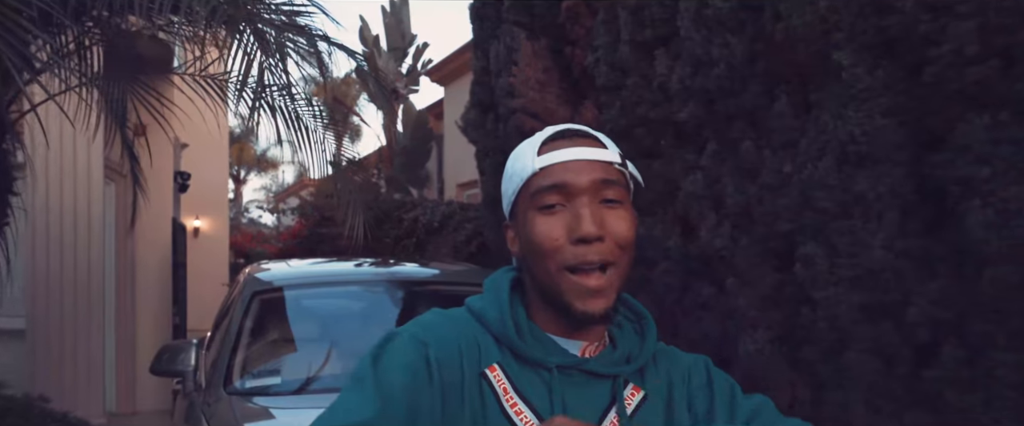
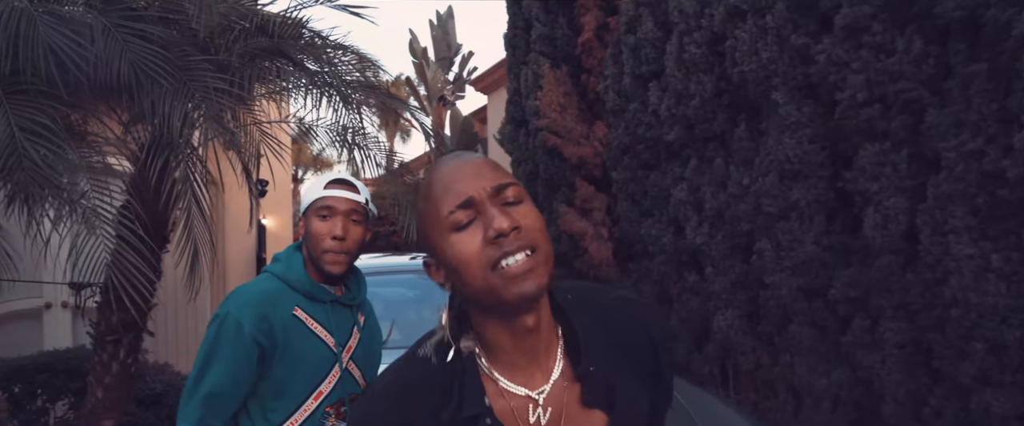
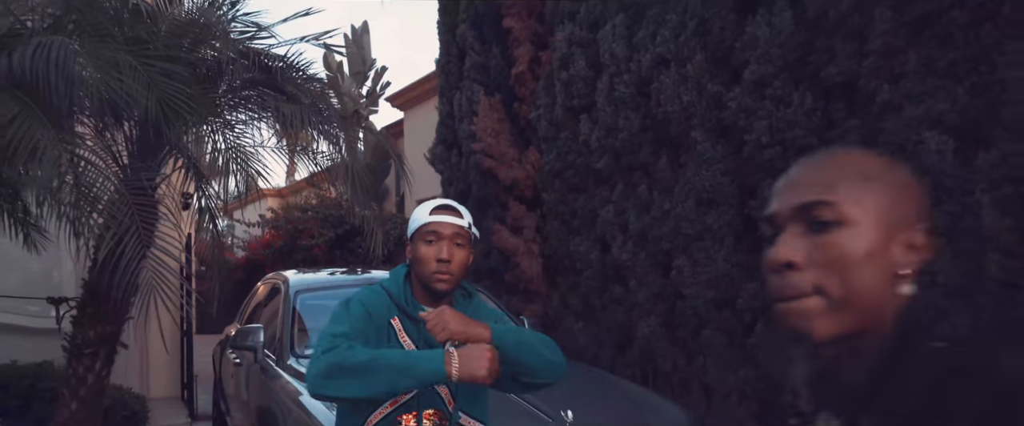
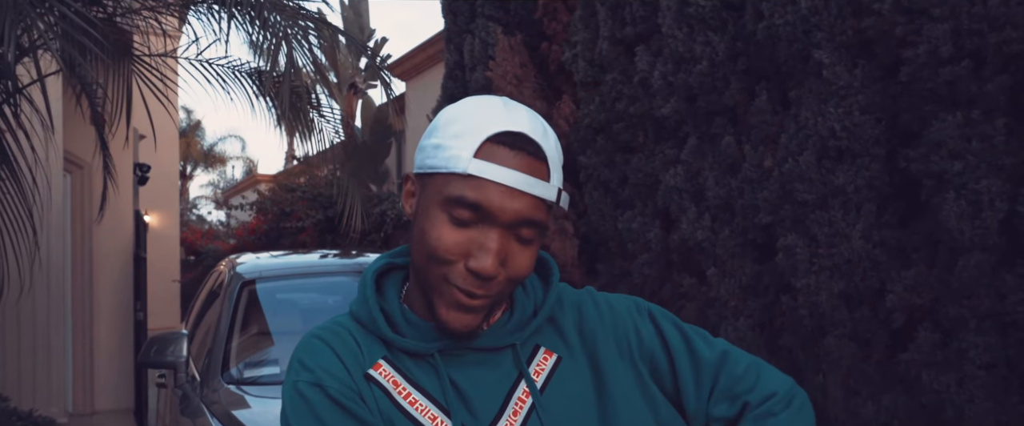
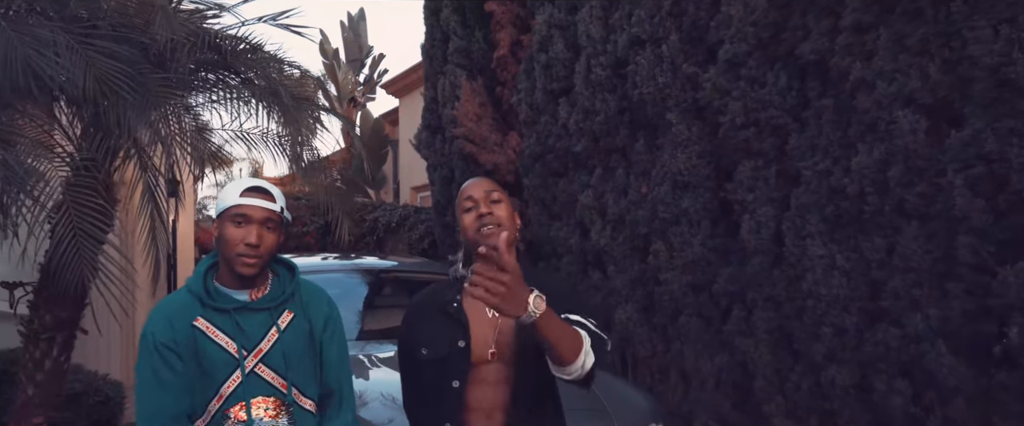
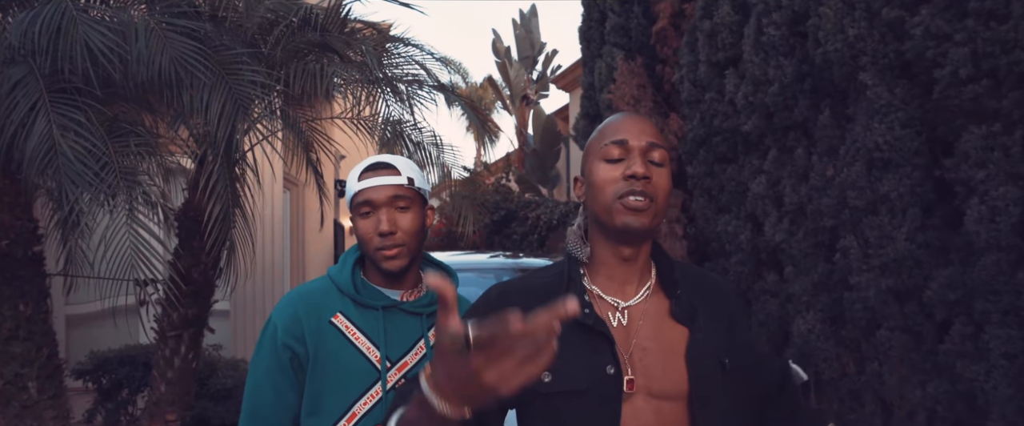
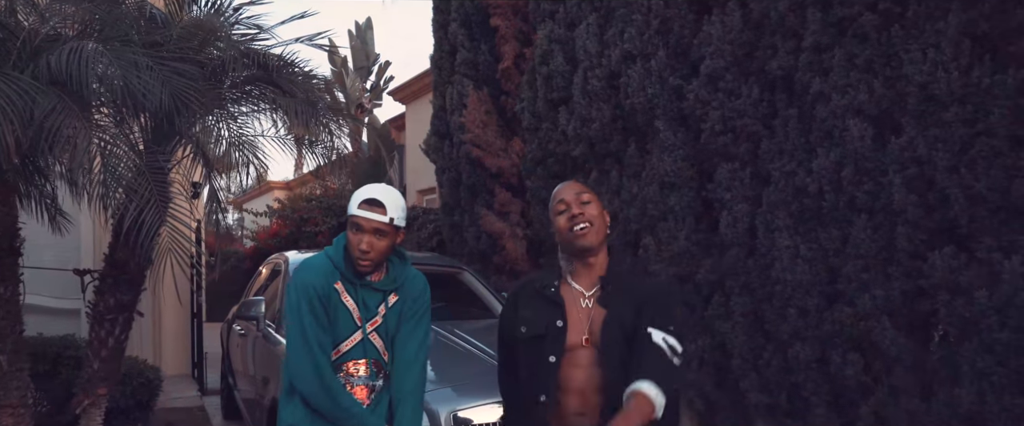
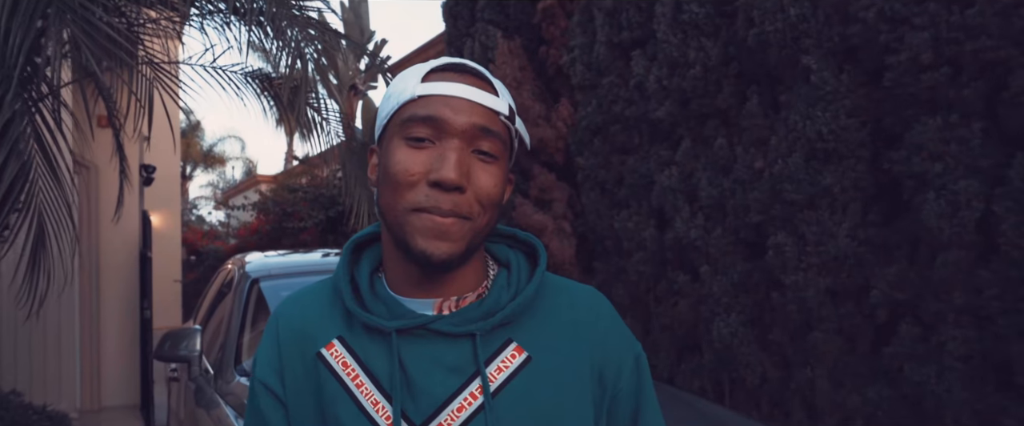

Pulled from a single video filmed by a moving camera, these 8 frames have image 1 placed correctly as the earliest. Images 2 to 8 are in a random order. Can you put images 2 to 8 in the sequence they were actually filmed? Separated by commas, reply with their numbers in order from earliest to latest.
4, 8, 3, 7, 5, 2, 6
